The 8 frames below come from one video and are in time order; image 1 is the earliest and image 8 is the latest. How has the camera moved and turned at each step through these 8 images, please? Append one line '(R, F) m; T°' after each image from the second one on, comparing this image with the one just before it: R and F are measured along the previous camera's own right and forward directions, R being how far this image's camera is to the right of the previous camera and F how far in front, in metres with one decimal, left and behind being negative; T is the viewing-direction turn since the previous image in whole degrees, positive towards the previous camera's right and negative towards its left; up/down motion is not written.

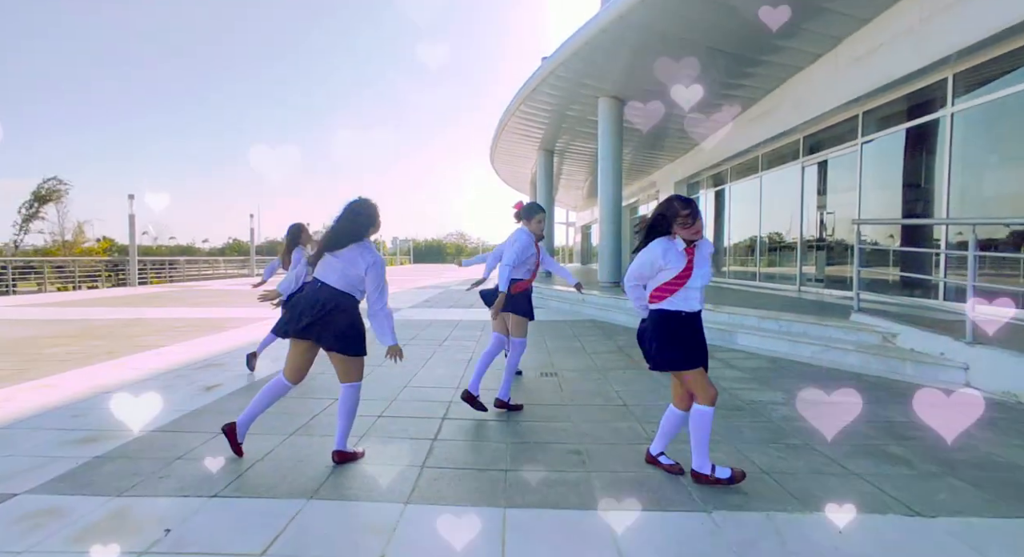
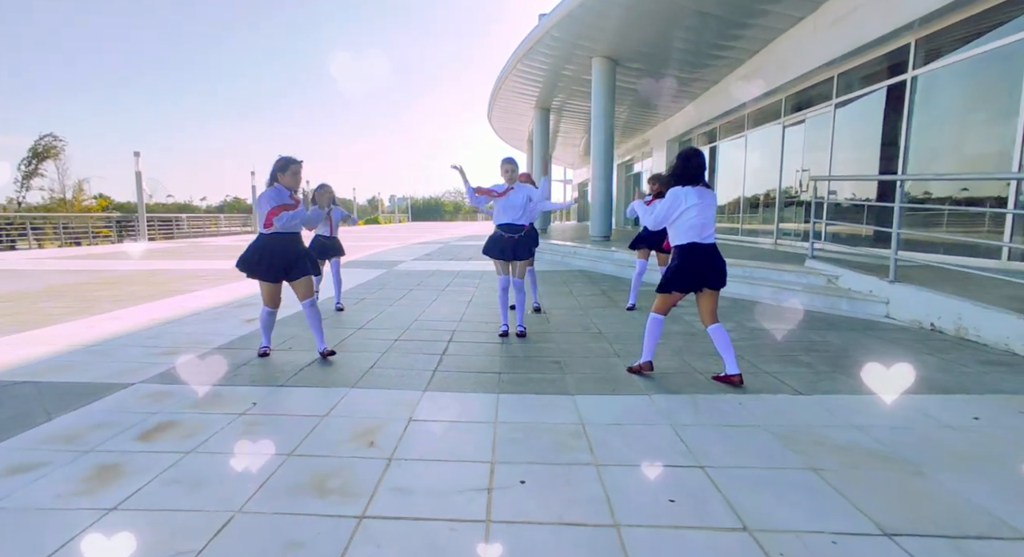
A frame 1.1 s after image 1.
(0.0, -0.7) m; 0°
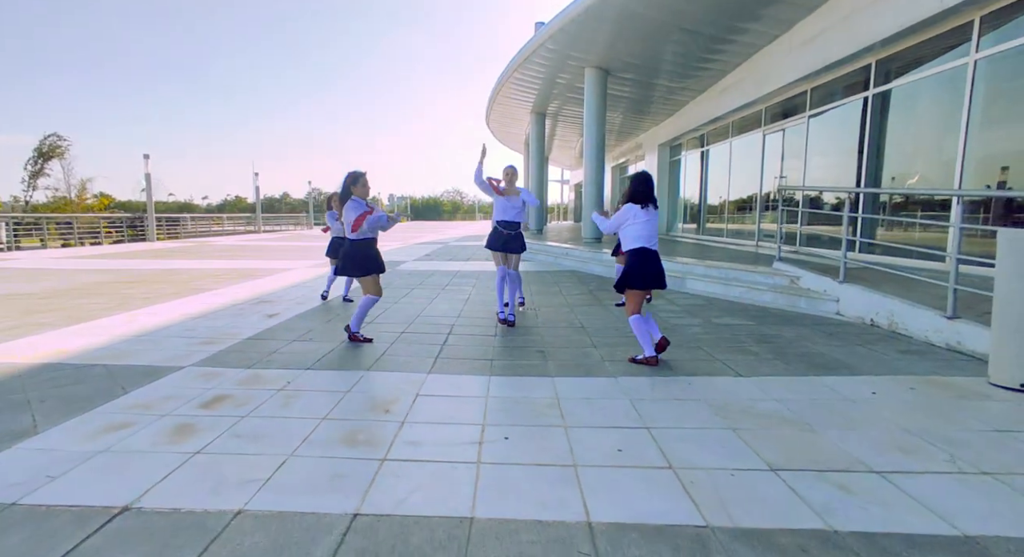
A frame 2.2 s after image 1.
(+0.1, -0.6) m; 0°
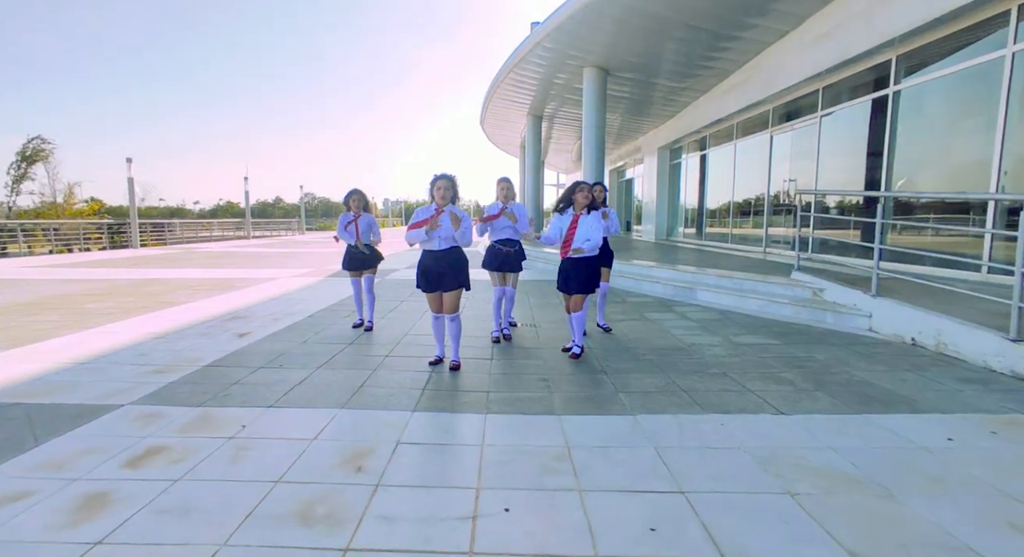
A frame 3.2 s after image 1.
(0.0, +0.6) m; +1°
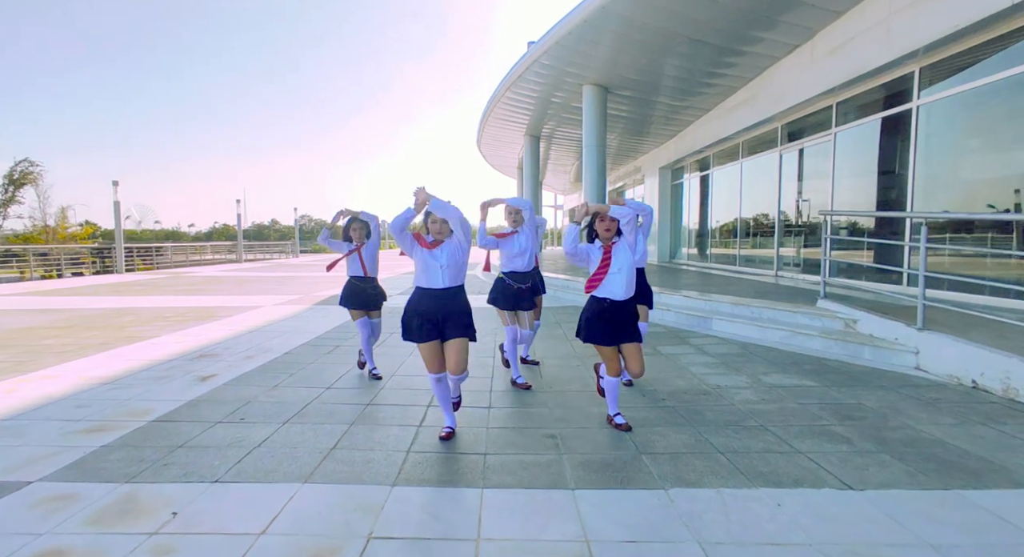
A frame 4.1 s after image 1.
(0.0, +0.6) m; 0°
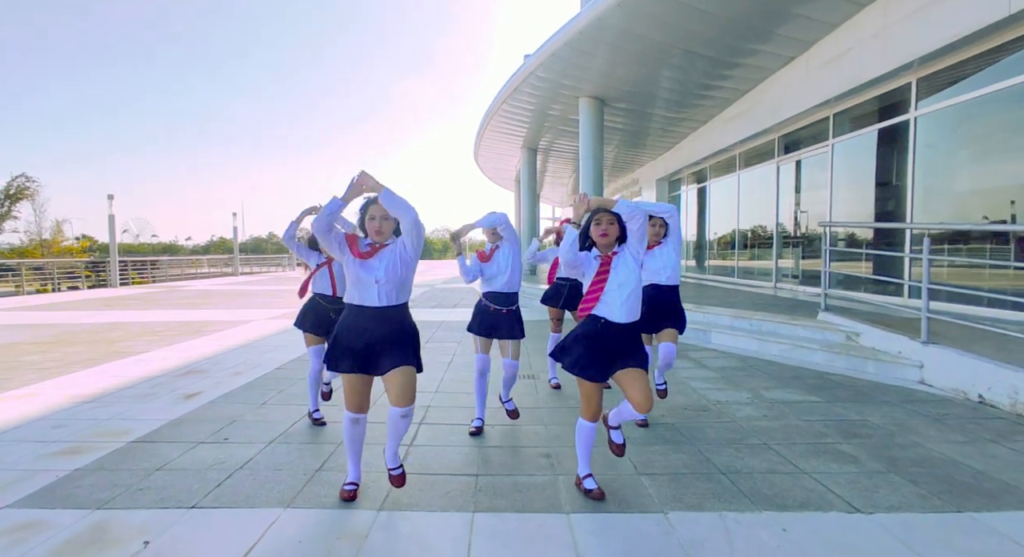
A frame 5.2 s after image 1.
(0.0, +0.1) m; 0°
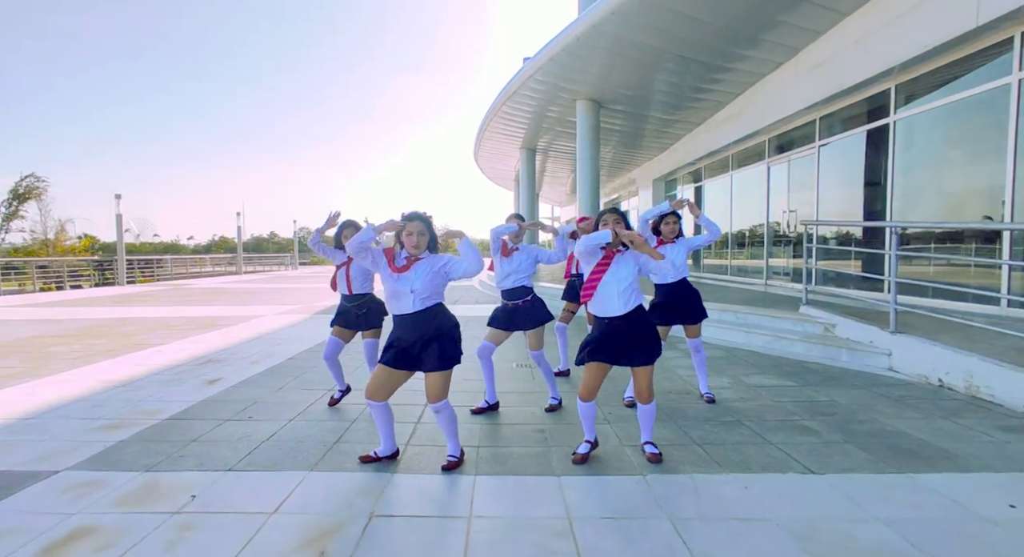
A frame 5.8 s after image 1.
(0.0, -0.3) m; 0°
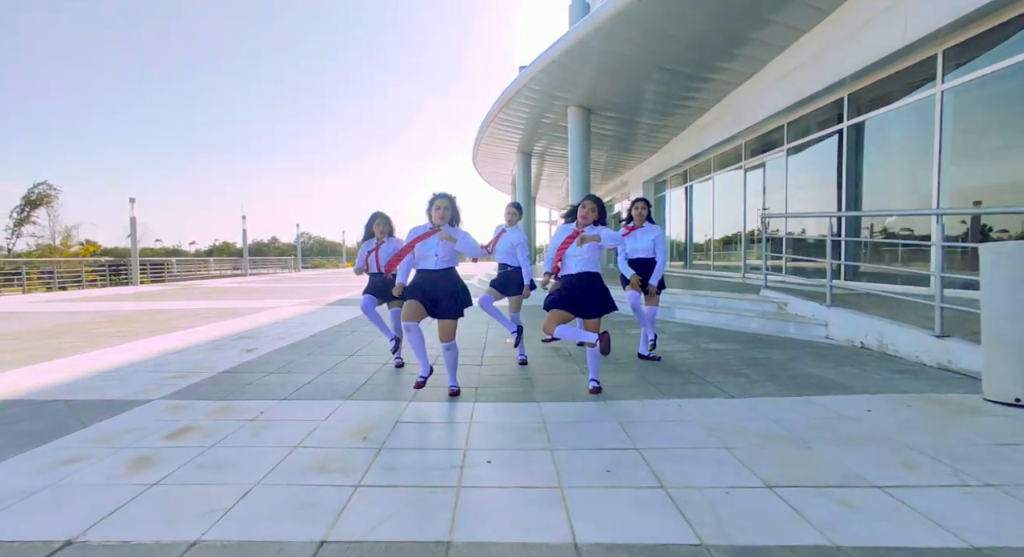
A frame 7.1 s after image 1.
(+0.1, -0.8) m; 0°
